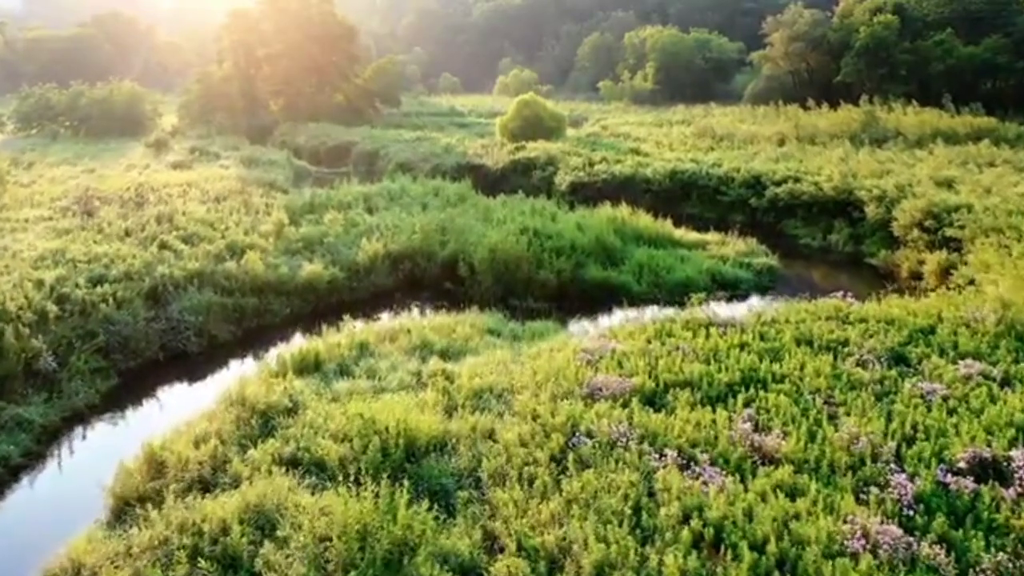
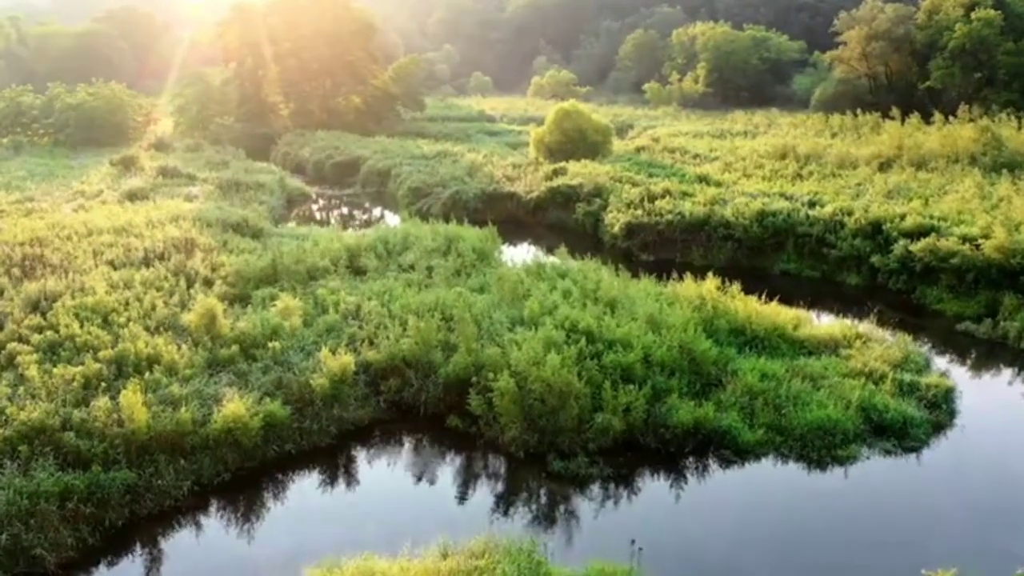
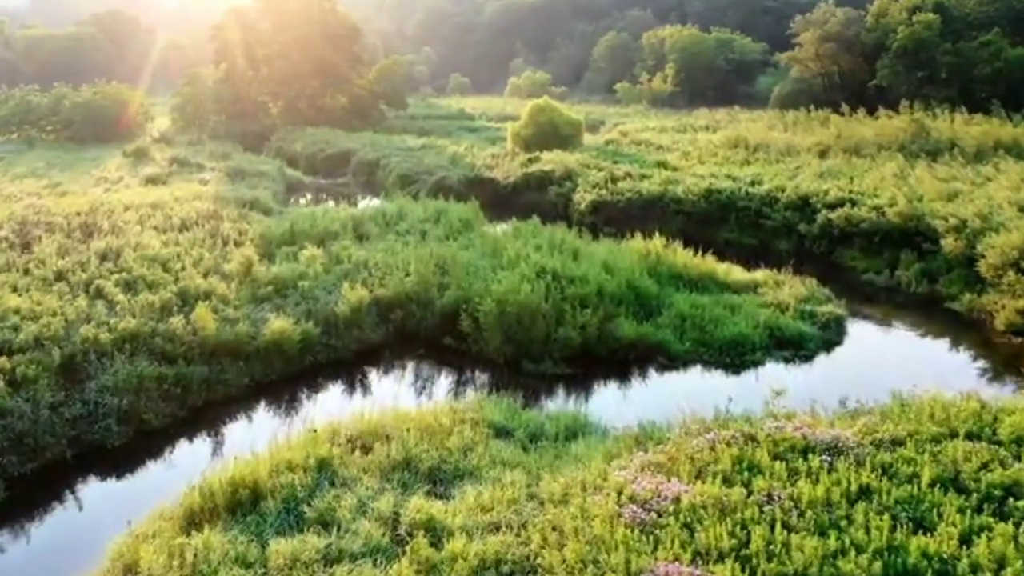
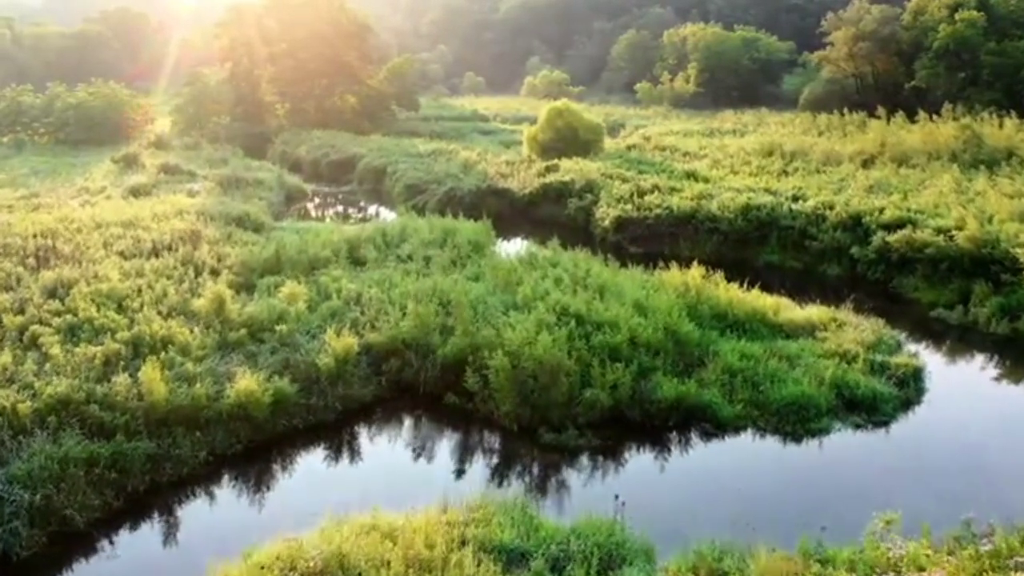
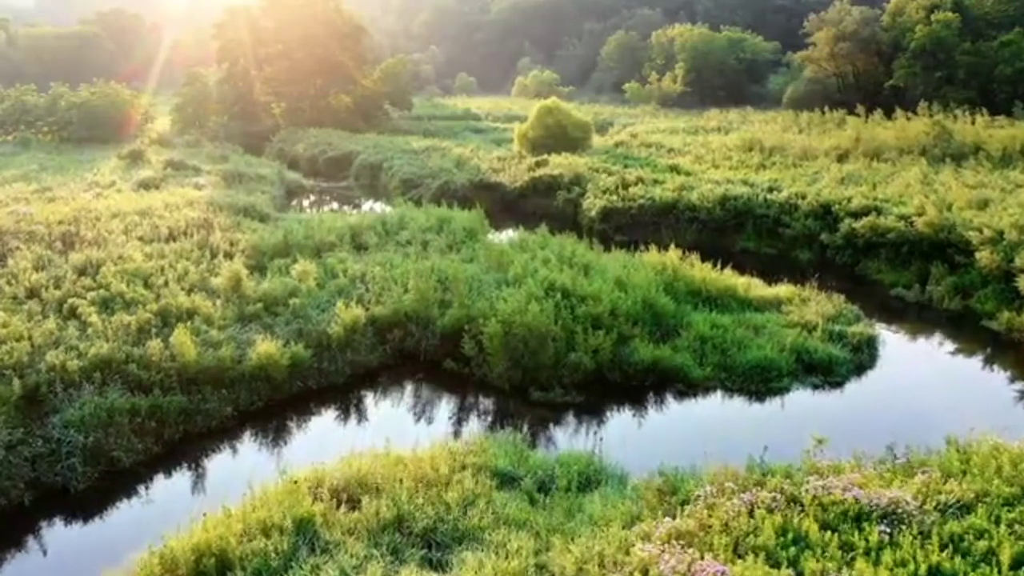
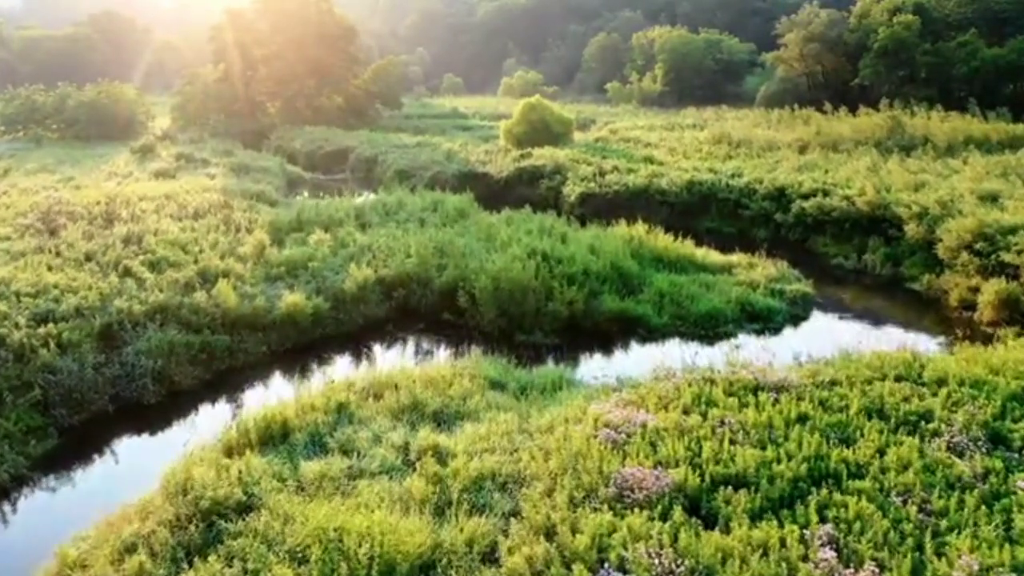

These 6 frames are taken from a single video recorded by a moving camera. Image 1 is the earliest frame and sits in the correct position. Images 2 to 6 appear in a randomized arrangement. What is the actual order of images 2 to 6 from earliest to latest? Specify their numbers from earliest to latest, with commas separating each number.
6, 3, 5, 4, 2
